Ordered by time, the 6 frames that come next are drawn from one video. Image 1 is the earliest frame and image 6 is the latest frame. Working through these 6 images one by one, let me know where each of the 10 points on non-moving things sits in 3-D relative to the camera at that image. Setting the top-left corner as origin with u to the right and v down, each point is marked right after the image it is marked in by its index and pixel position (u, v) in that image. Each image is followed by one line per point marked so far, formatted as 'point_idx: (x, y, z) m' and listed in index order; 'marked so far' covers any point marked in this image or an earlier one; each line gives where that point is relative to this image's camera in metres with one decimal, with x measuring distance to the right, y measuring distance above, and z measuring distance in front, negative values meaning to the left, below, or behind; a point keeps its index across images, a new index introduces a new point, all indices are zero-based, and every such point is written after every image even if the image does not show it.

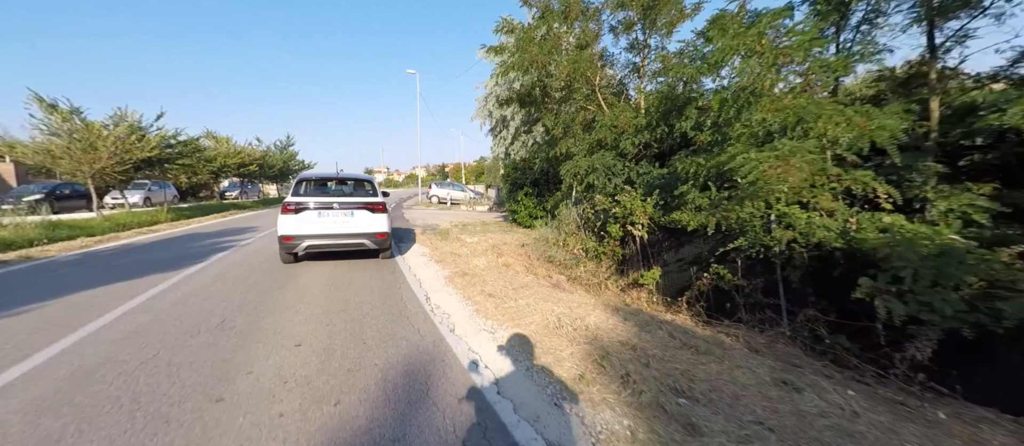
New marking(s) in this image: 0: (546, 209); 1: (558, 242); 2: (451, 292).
0: (+1.1, +0.5, +10.9) m
1: (+1.0, -0.4, +7.1) m
2: (-0.9, -1.0, +4.8) m
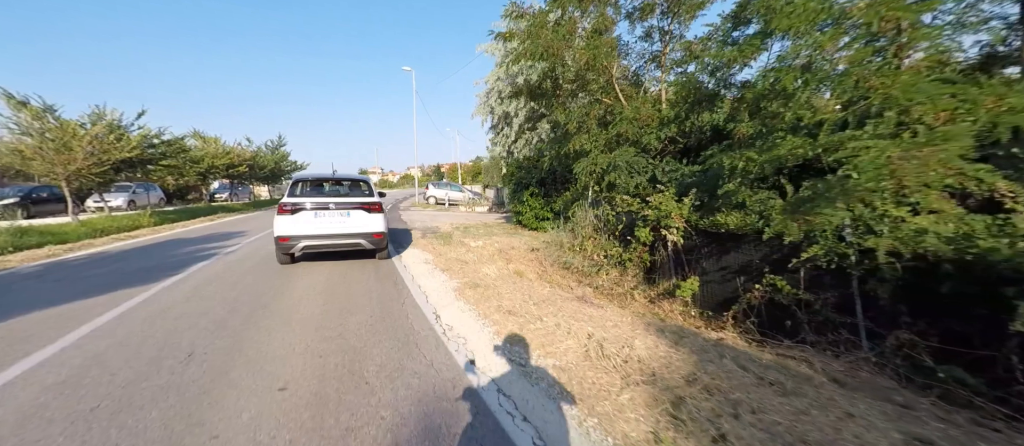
0: (+1.3, +0.4, +10.3) m
1: (+1.2, -0.5, +6.5) m
2: (-0.6, -1.1, +4.2) m
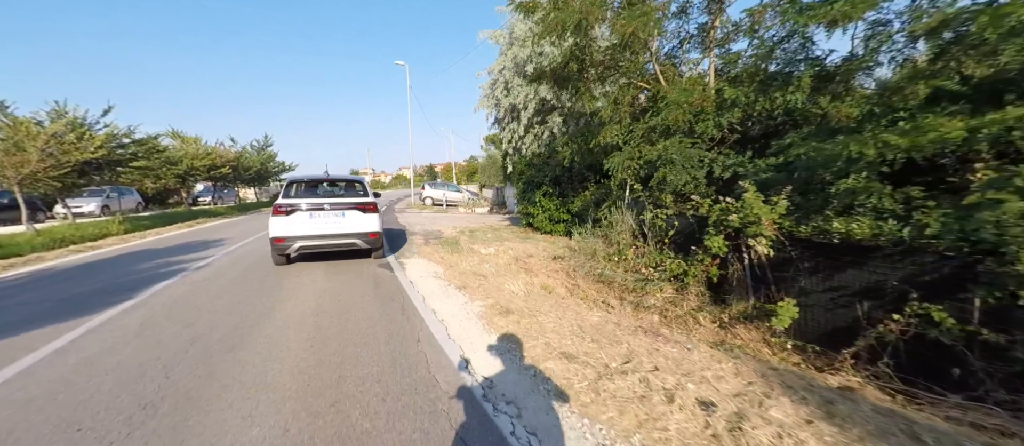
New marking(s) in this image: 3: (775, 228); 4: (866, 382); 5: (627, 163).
0: (+1.6, +0.3, +9.3) m
1: (+1.7, -0.6, +5.5) m
2: (-0.2, -1.2, +3.2) m
3: (+2.7, -0.1, +3.5) m
4: (+3.0, -1.3, +2.8) m
5: (+2.0, +1.1, +5.8) m
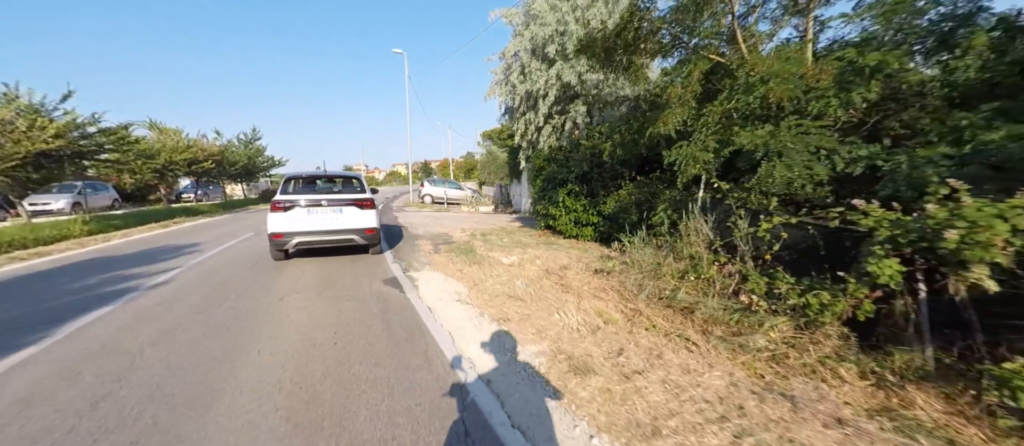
0: (+2.2, +0.2, +8.1) m
1: (+2.2, -0.7, +4.3) m
2: (+0.4, -1.3, +2.0) m
3: (+3.3, -0.2, +2.3) m
4: (+3.6, -1.5, +1.6) m
5: (+2.6, +1.0, +4.6) m
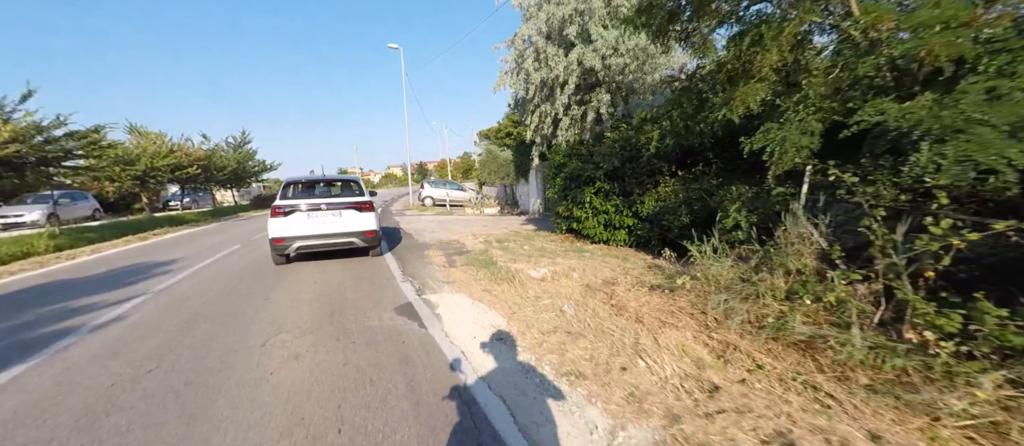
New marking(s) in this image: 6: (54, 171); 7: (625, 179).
0: (+2.7, +0.2, +7.1) m
1: (+2.8, -0.7, +3.3) m
2: (+1.0, -1.4, +0.9) m
3: (+3.9, -0.2, +1.3) m
4: (+4.2, -1.5, +0.6) m
5: (+3.1, +0.9, +3.6) m
6: (-14.5, +1.6, +10.6) m
7: (+2.5, +1.0, +7.6) m
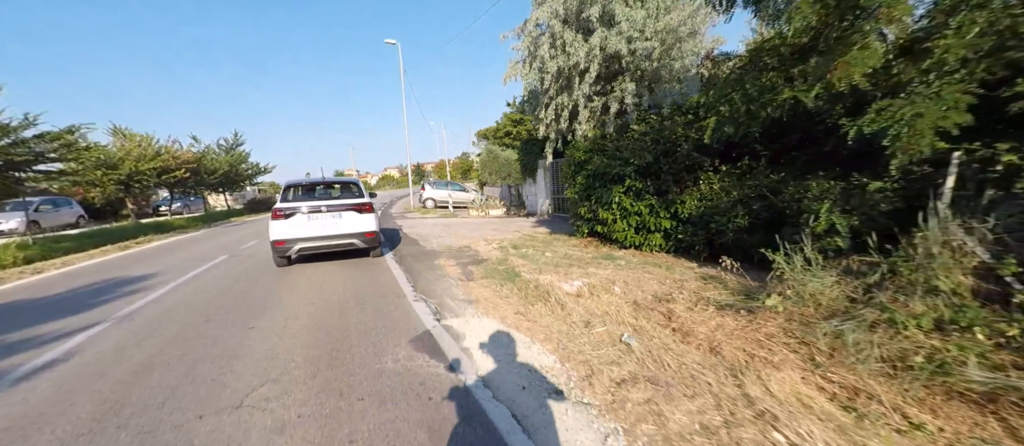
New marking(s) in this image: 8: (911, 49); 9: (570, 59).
0: (+3.1, +0.1, +6.2) m
1: (+3.2, -0.8, +2.5) m
2: (+1.5, -1.5, +0.1) m
3: (+4.3, -0.3, +0.4) m
4: (+4.7, -1.5, -0.3) m
5: (+3.5, +0.9, +2.7) m
6: (-14.1, +1.3, +9.6) m
7: (+2.9, +0.9, +6.7) m
8: (+3.8, +1.9, +3.1) m
9: (+1.4, +4.1, +8.3) m
